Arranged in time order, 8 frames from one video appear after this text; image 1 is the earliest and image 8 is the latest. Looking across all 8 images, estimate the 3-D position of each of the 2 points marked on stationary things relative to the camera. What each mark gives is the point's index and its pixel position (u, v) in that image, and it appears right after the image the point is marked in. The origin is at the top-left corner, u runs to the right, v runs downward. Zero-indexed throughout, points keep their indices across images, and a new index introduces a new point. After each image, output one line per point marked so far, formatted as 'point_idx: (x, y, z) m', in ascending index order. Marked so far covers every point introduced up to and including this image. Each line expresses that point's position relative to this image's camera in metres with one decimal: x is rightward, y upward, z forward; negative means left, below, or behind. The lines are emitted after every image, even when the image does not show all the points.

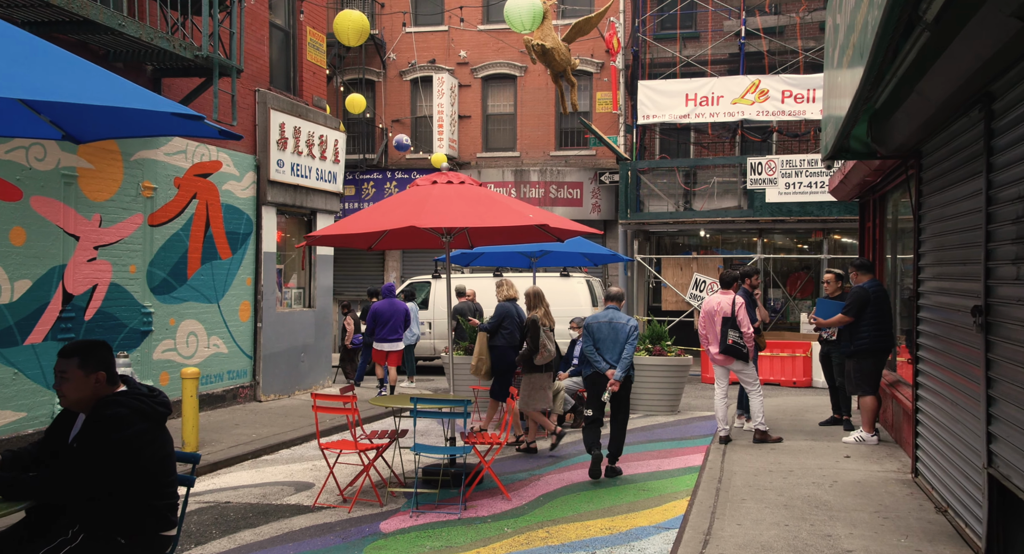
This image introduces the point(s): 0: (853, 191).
0: (+4.3, +1.1, +12.4) m
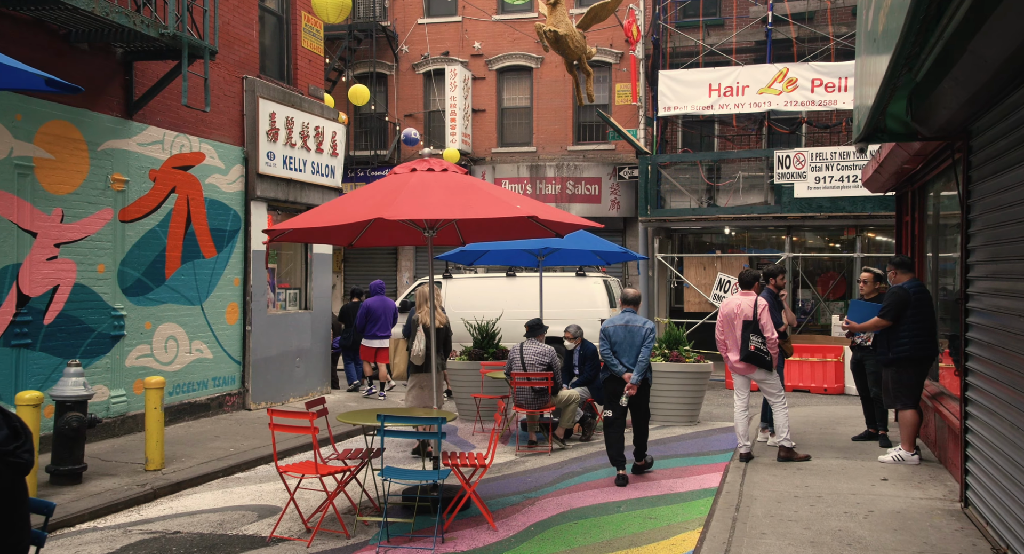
0: (+4.3, +1.1, +11.3) m
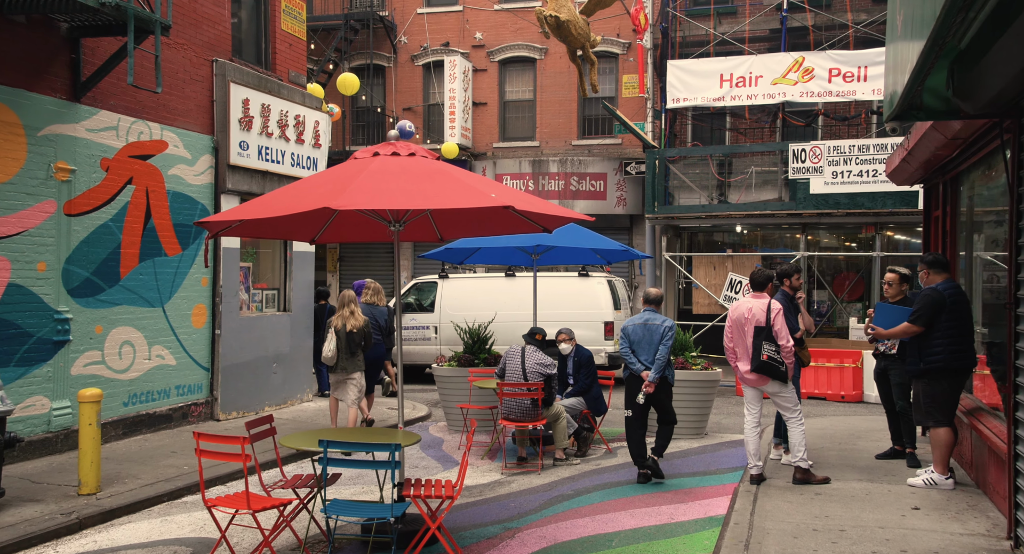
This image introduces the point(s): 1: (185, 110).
0: (+4.2, +1.1, +10.2) m
1: (-3.7, +1.9, +11.3) m
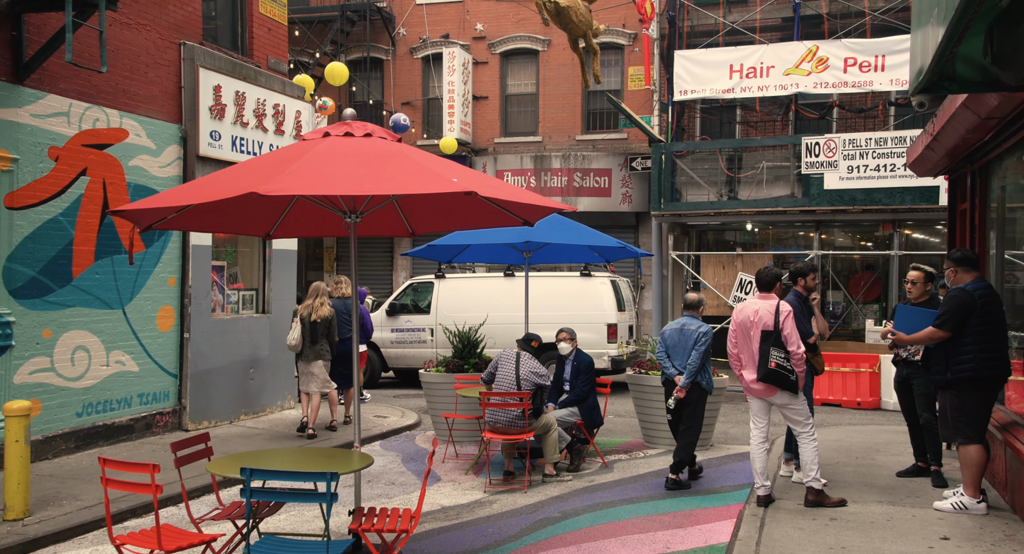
0: (+4.0, +1.1, +9.3) m
1: (-3.8, +1.9, +10.5) m
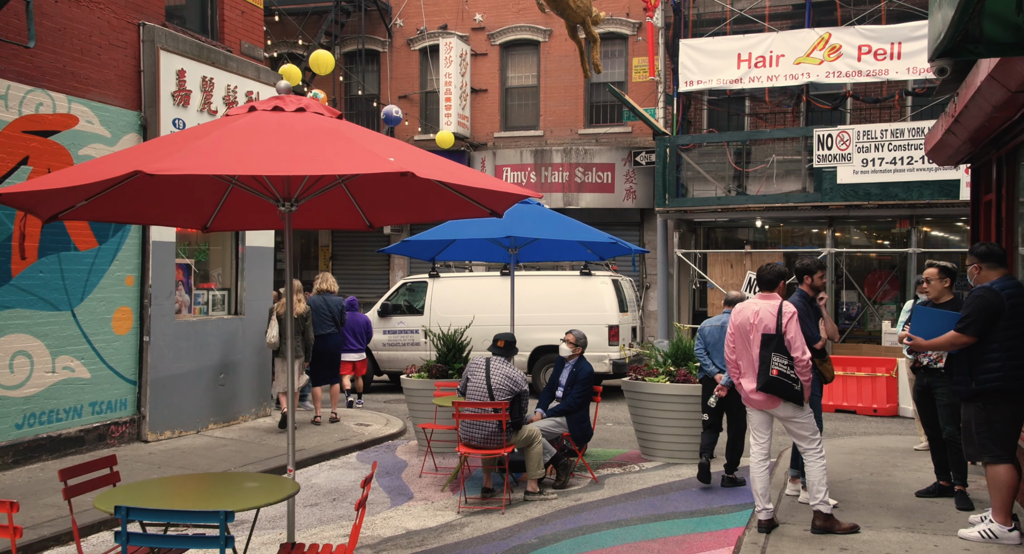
0: (+3.9, +1.1, +8.4) m
1: (-4.0, +1.9, +9.7) m
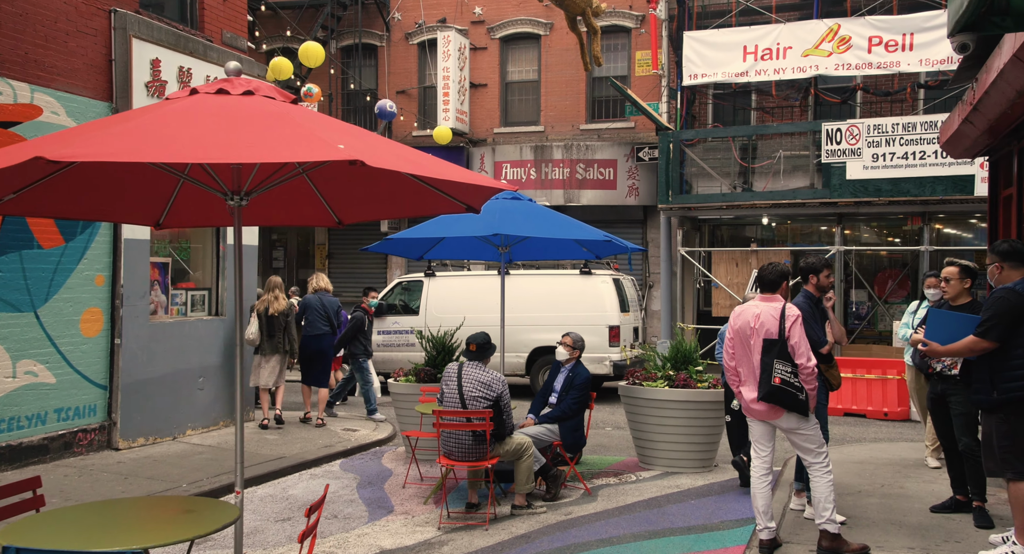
0: (+3.7, +1.1, +7.9) m
1: (-4.1, +1.9, +9.2) m
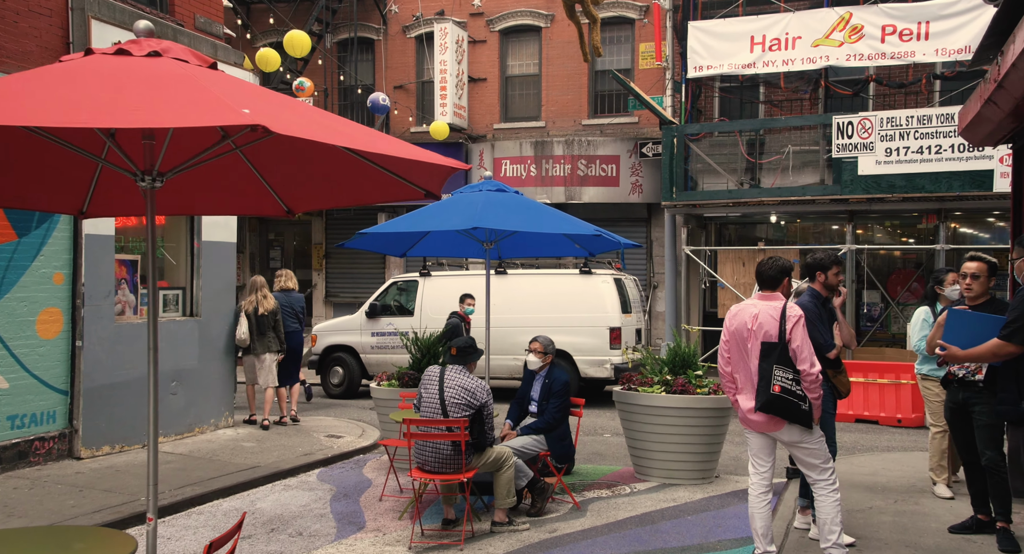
0: (+3.6, +1.1, +7.2) m
1: (-4.3, +2.0, +8.6) m
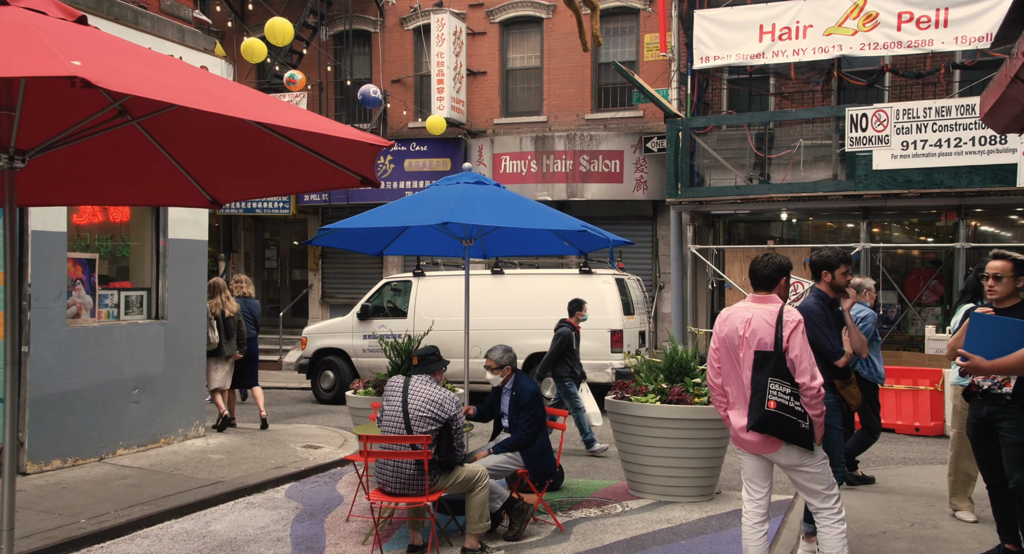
0: (+3.4, +1.1, +6.4) m
1: (-4.4, +2.0, +8.0) m
